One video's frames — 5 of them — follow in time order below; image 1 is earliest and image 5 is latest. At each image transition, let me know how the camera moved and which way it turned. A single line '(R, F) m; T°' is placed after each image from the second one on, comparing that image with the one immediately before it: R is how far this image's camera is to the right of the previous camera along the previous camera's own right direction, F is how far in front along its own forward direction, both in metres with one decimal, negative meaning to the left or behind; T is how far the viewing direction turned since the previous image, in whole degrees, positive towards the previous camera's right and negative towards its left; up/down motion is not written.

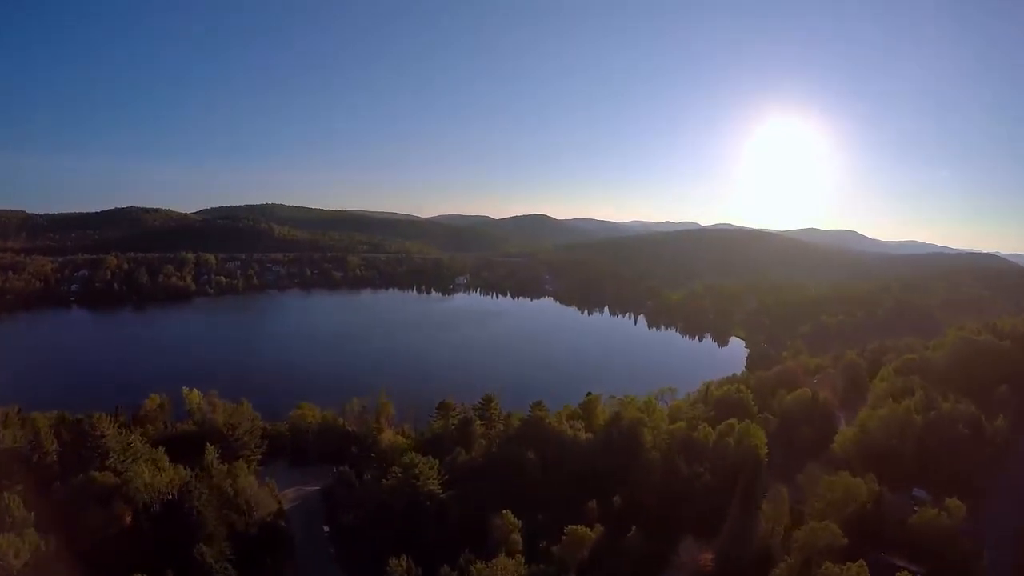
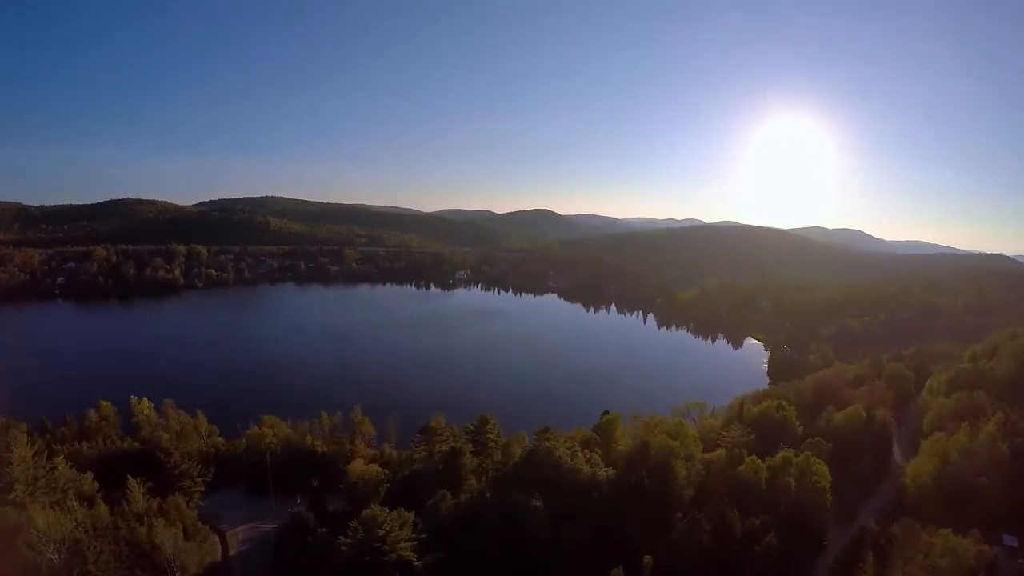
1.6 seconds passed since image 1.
(0.0, +3.3) m; 0°
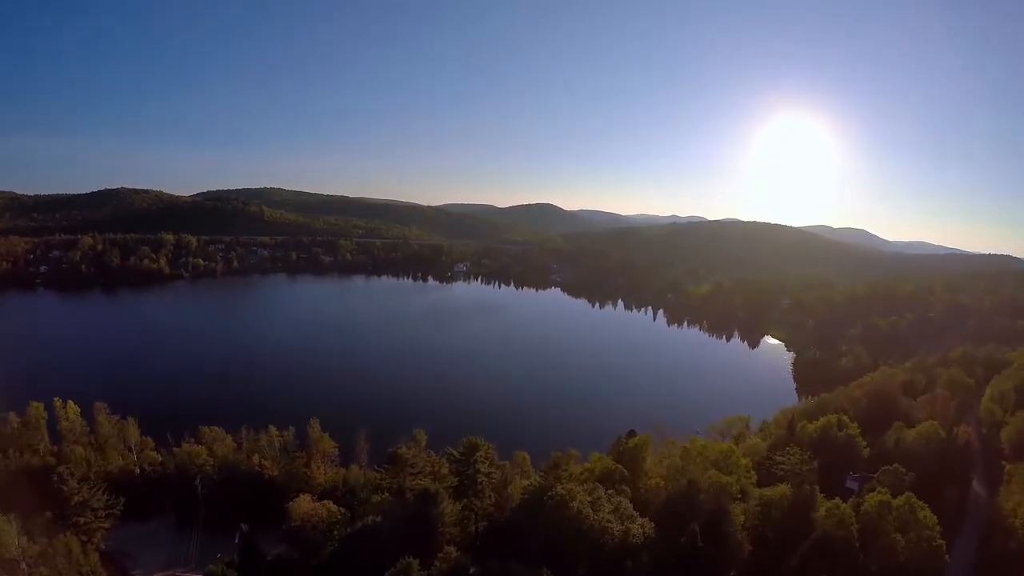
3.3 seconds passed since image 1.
(0.0, +3.5) m; 0°
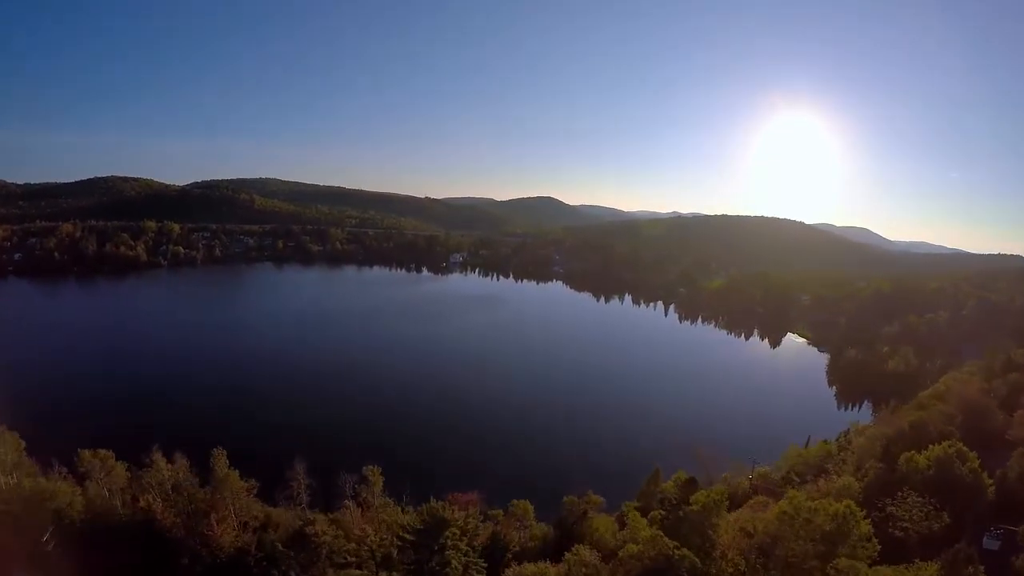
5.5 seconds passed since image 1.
(0.0, +4.1) m; 0°
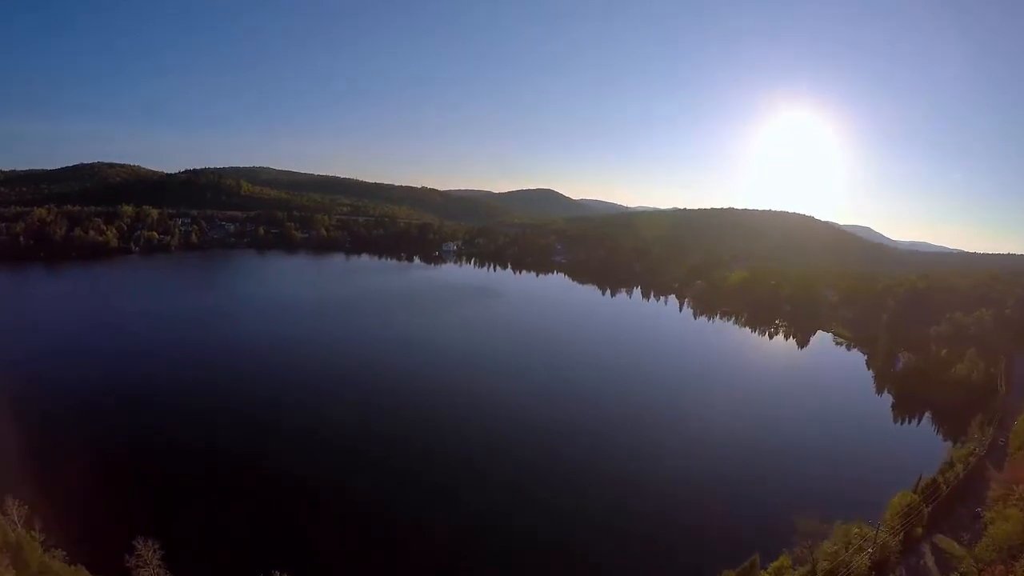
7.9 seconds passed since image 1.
(0.0, +4.5) m; 0°
